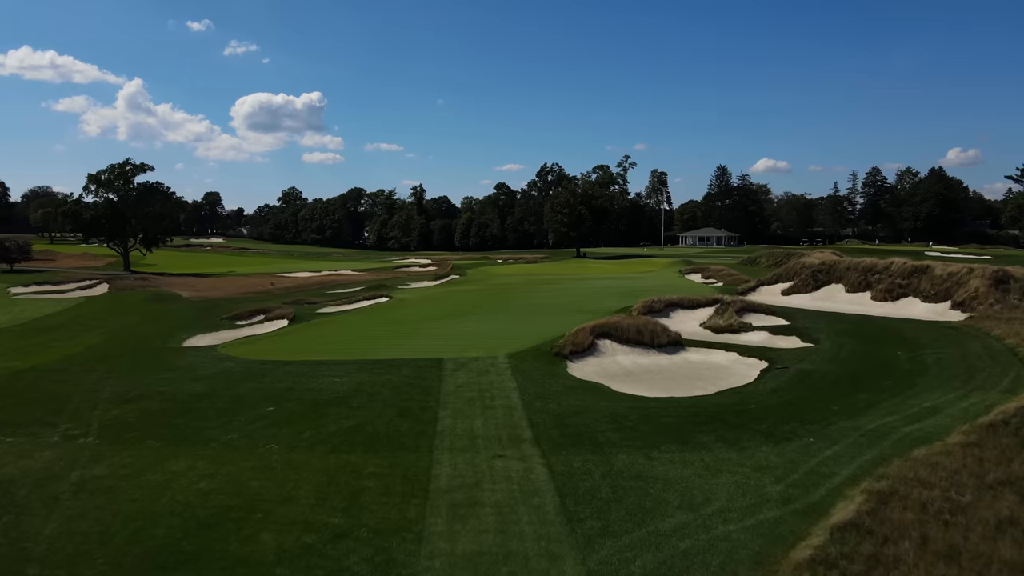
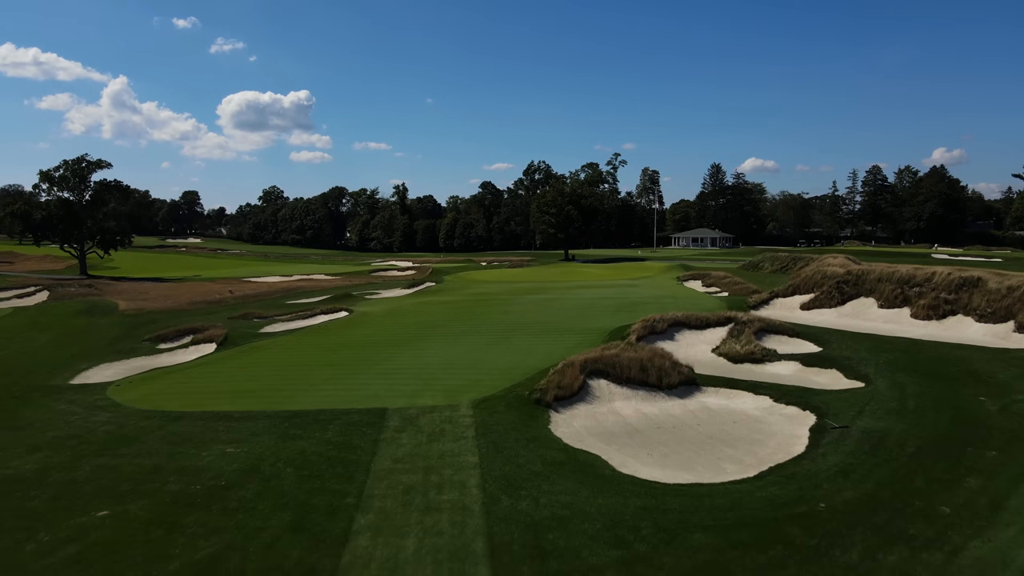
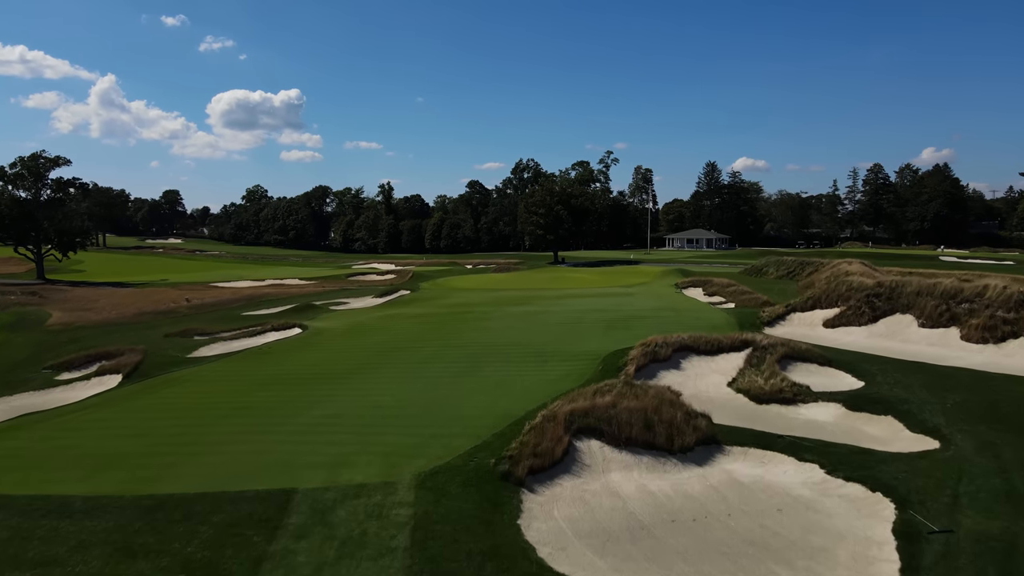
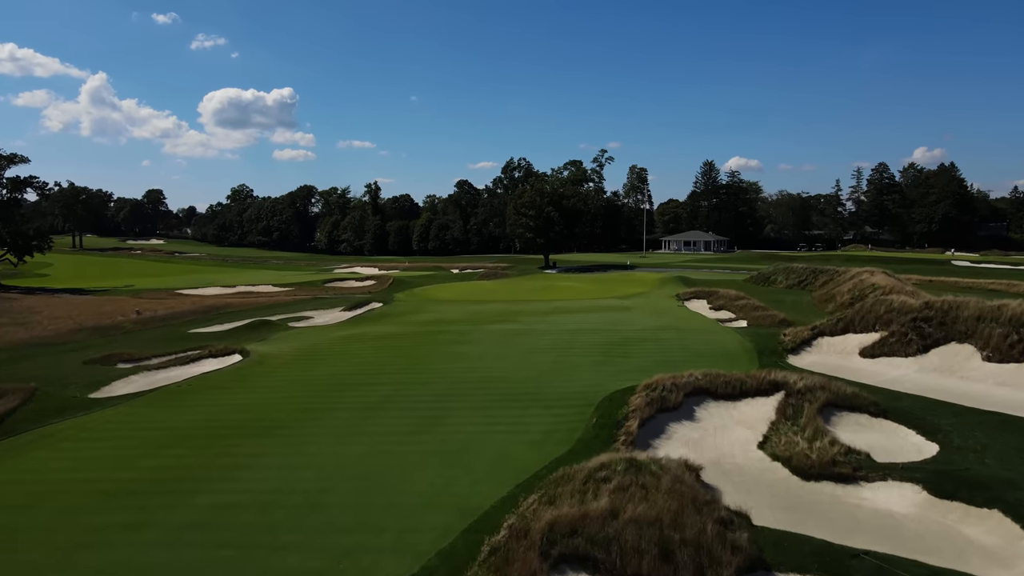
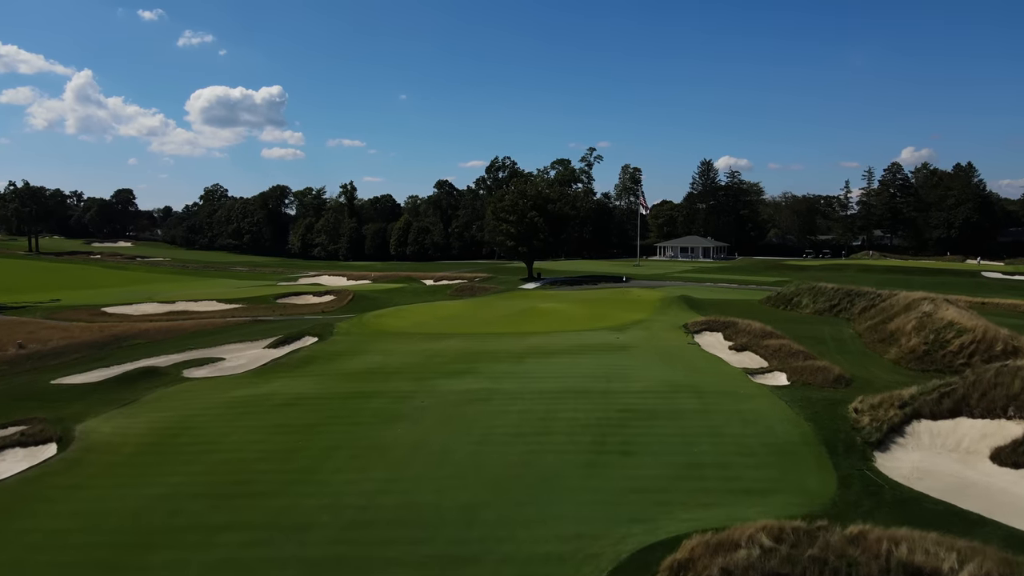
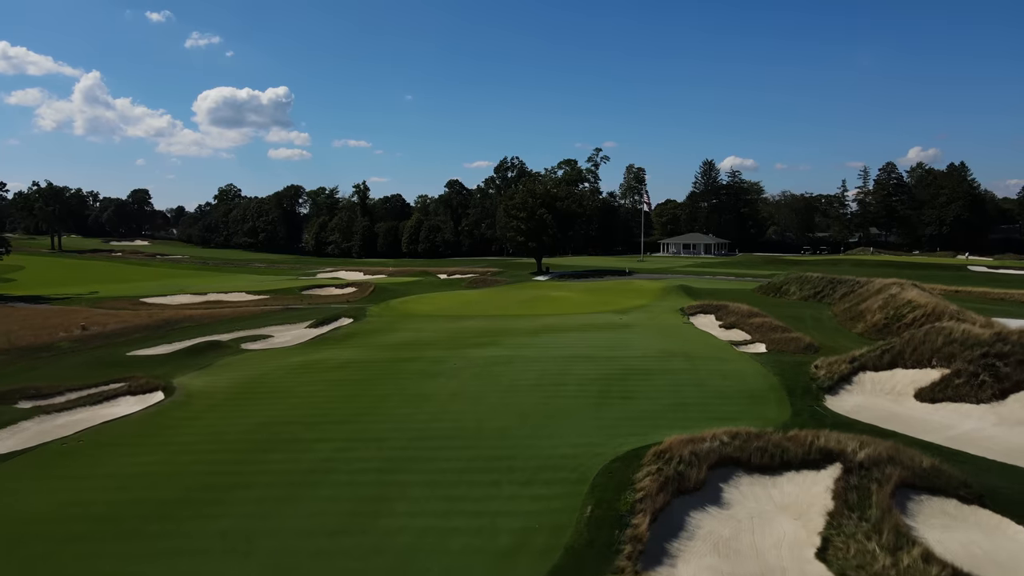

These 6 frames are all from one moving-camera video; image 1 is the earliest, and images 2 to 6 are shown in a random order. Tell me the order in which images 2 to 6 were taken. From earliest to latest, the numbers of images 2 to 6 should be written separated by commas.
2, 3, 4, 6, 5
